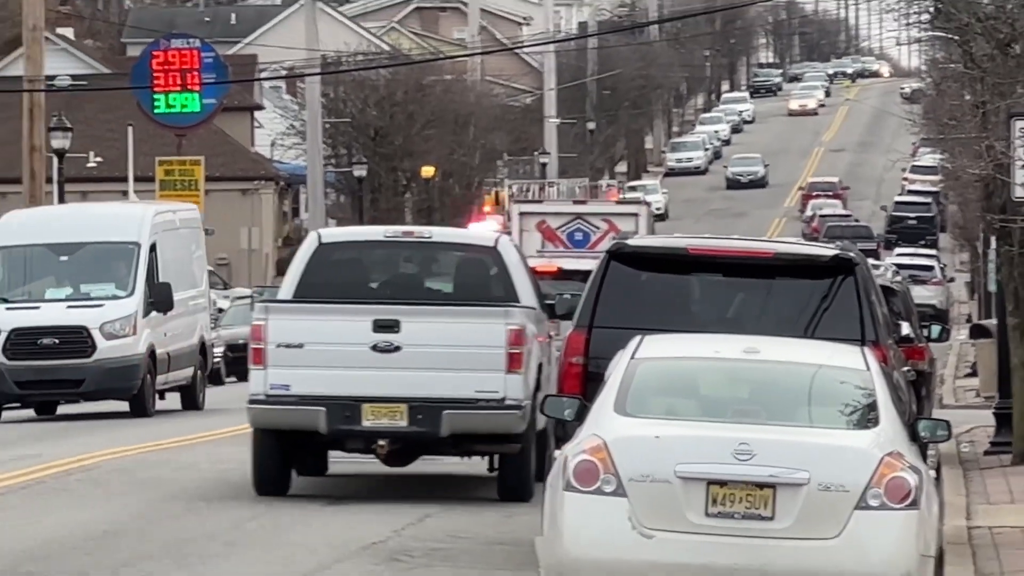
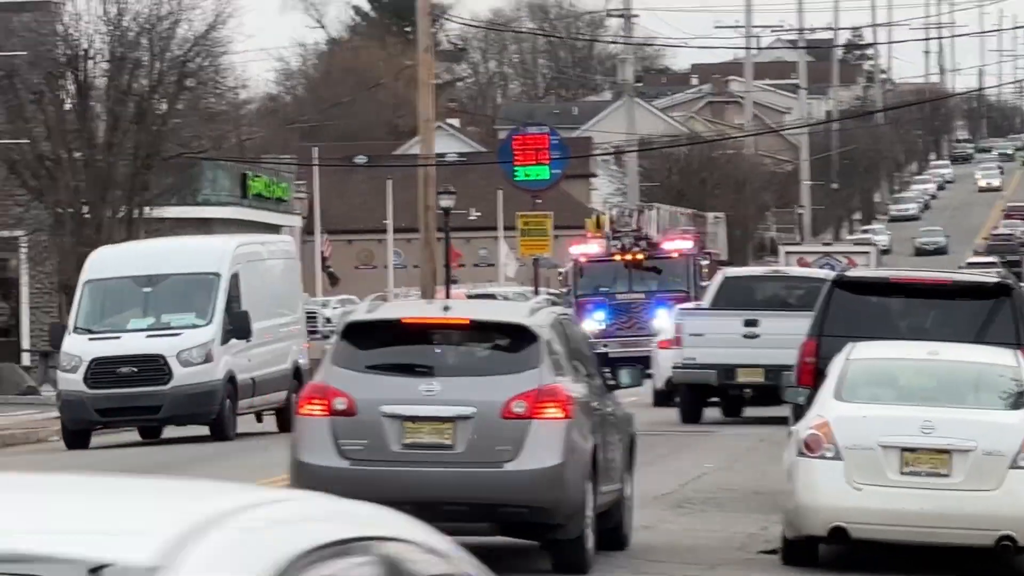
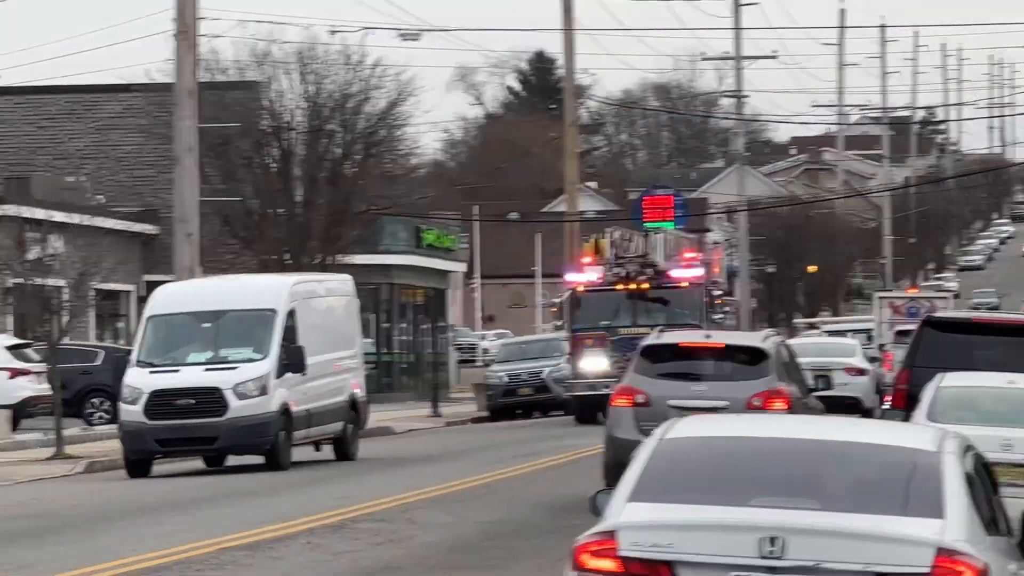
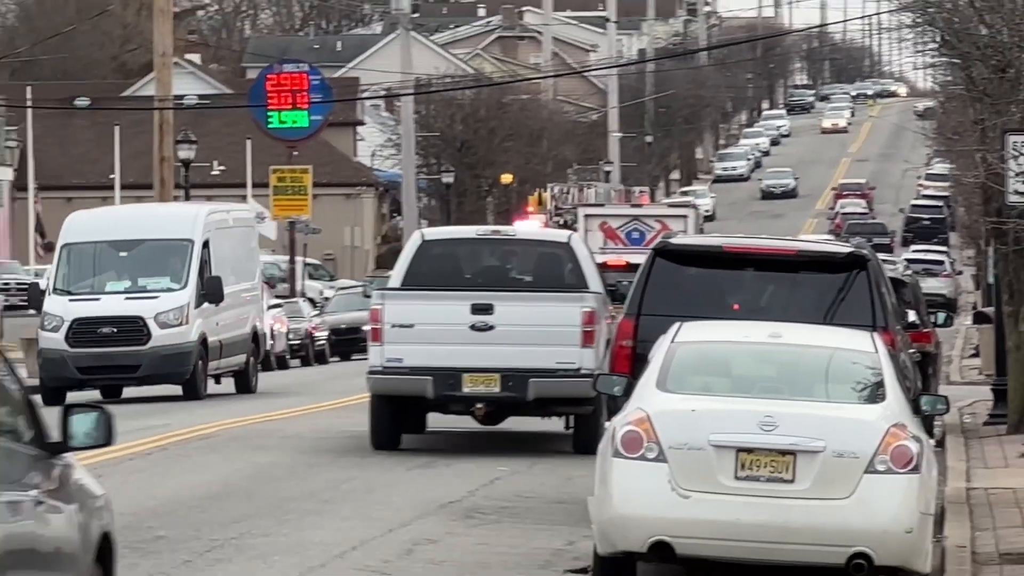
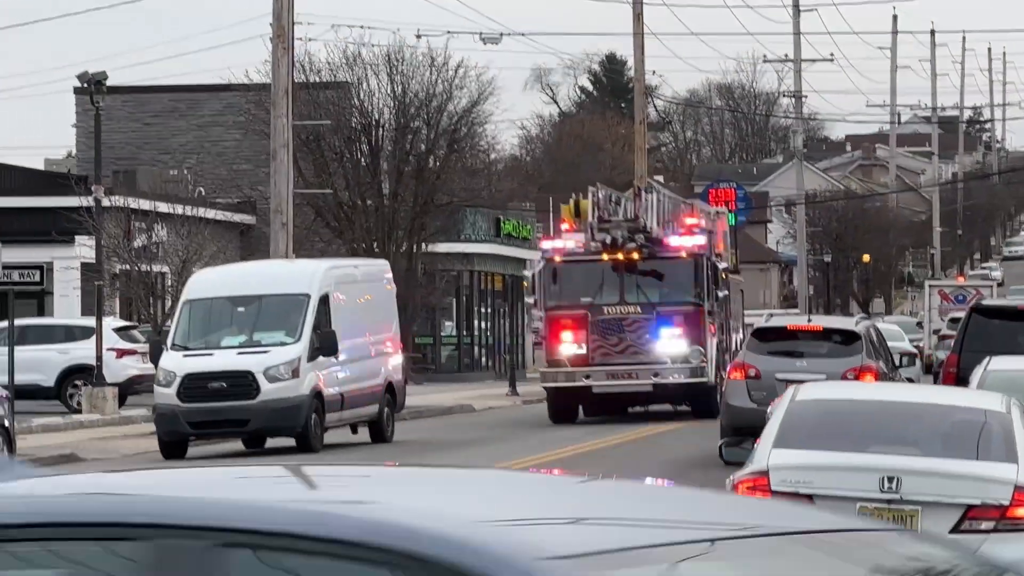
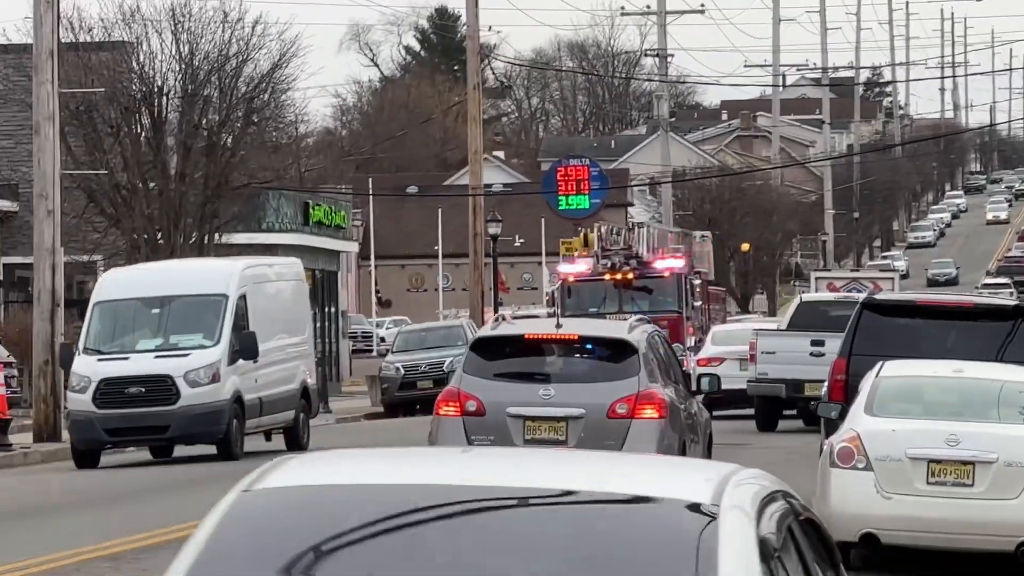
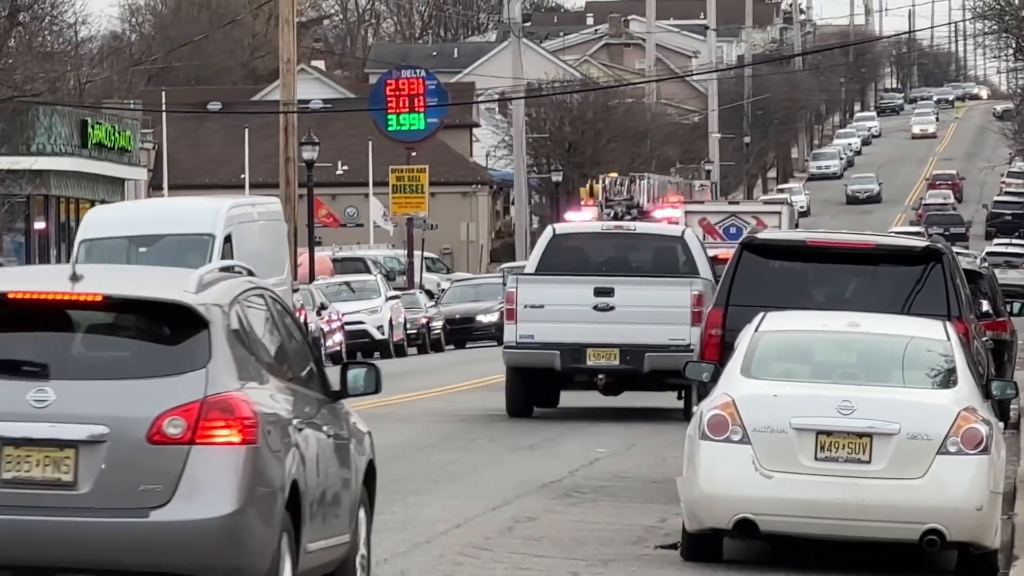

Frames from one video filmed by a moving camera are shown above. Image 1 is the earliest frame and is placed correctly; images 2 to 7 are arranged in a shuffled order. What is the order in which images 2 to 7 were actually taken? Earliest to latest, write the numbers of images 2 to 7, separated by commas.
4, 7, 2, 6, 3, 5
